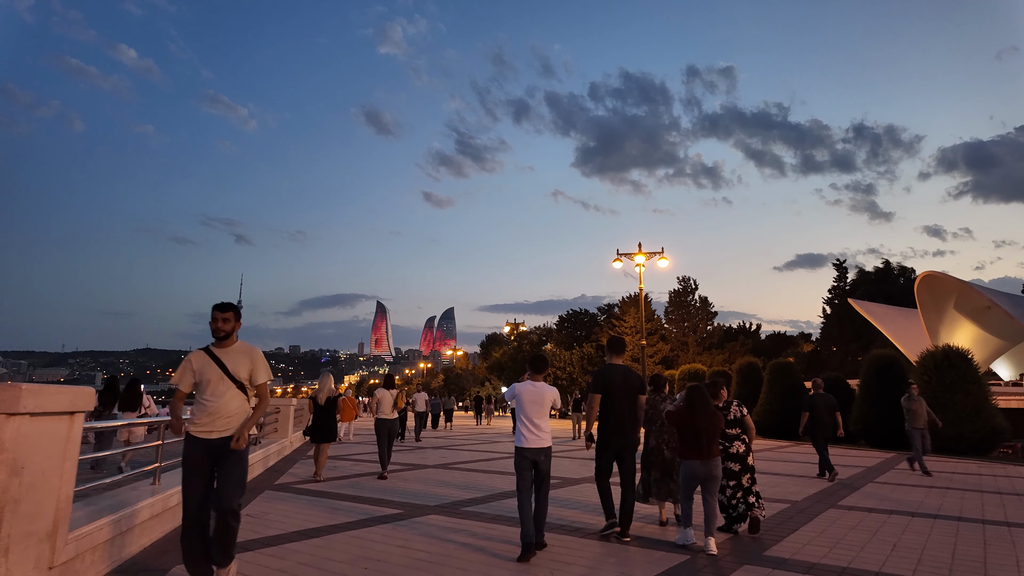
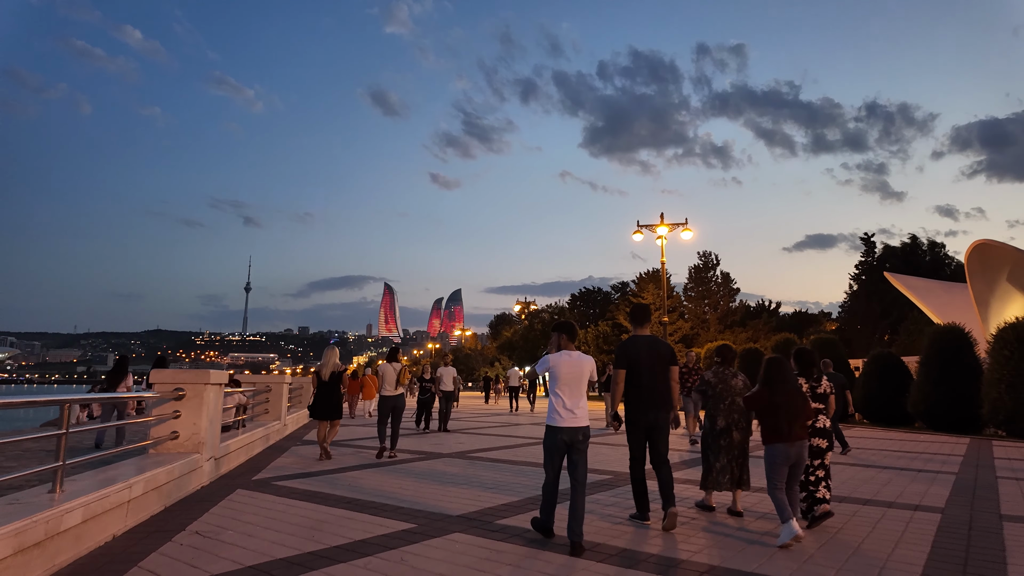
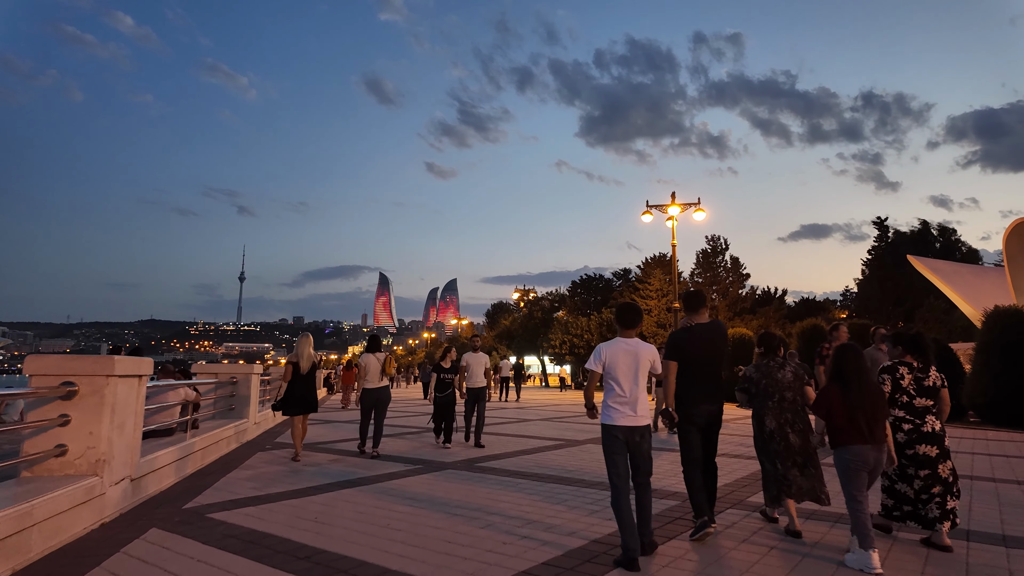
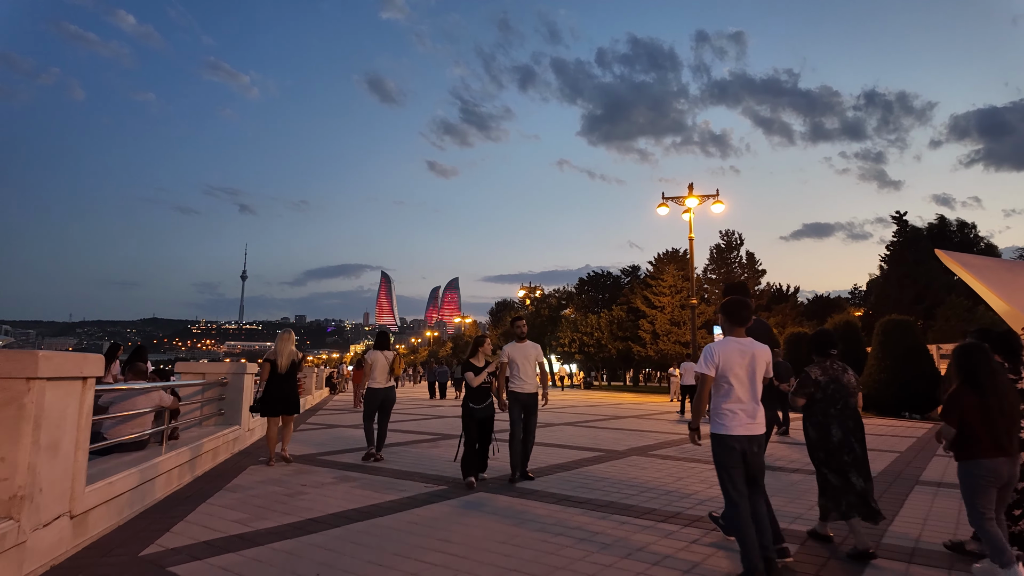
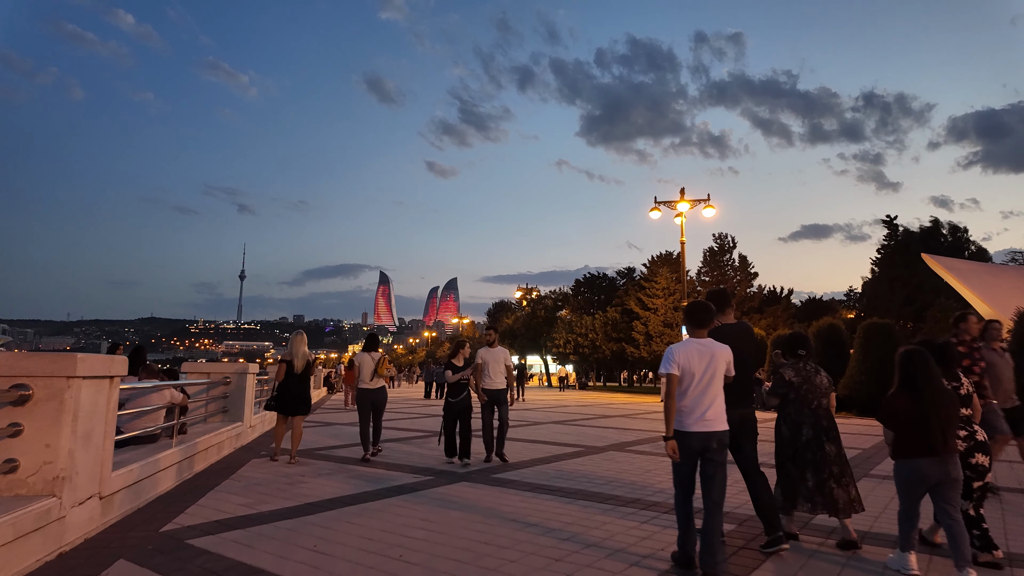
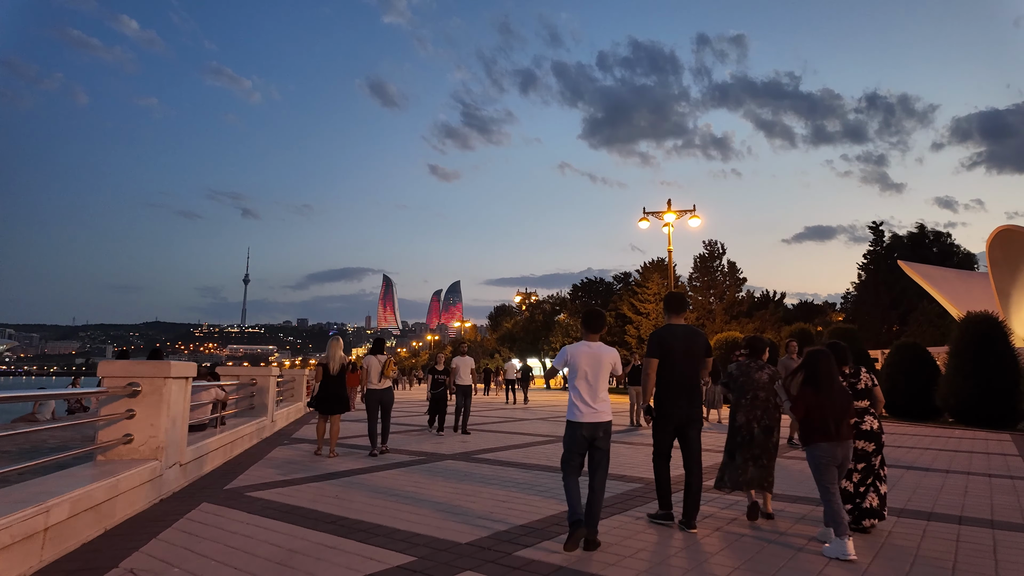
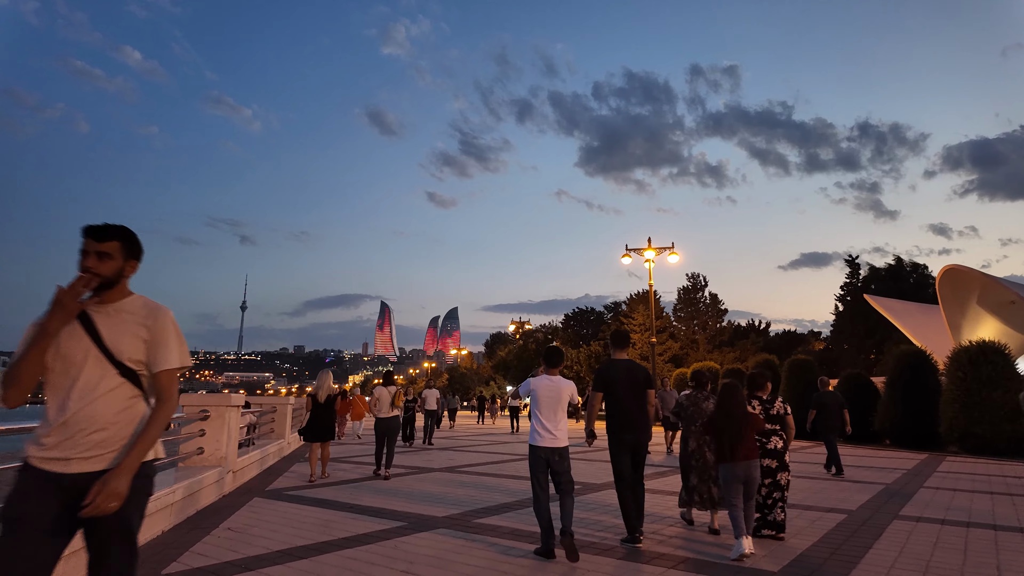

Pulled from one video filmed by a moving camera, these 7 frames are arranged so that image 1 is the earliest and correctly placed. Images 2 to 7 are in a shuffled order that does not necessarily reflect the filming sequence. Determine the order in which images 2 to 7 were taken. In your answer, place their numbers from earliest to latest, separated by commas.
7, 2, 6, 3, 5, 4
